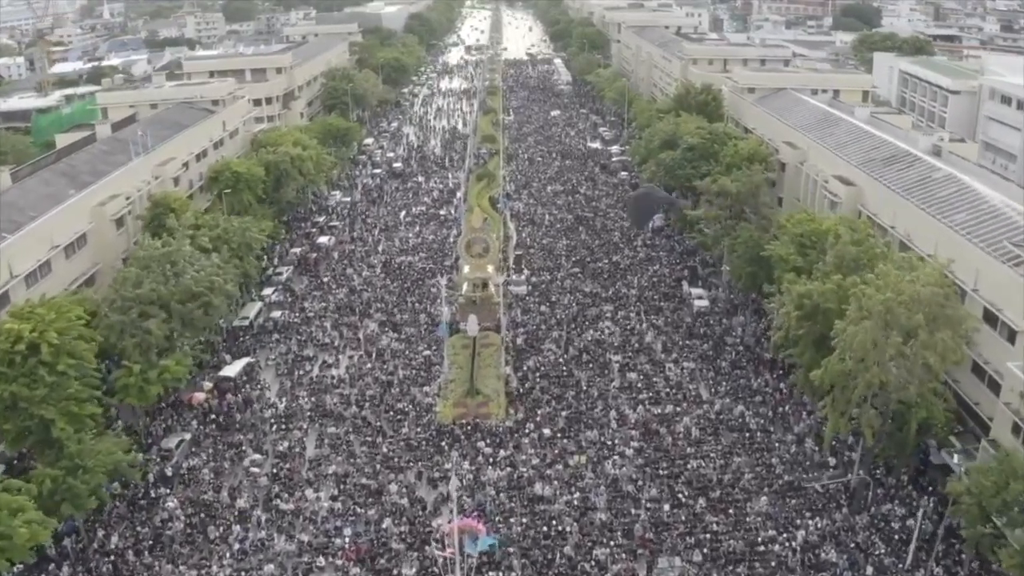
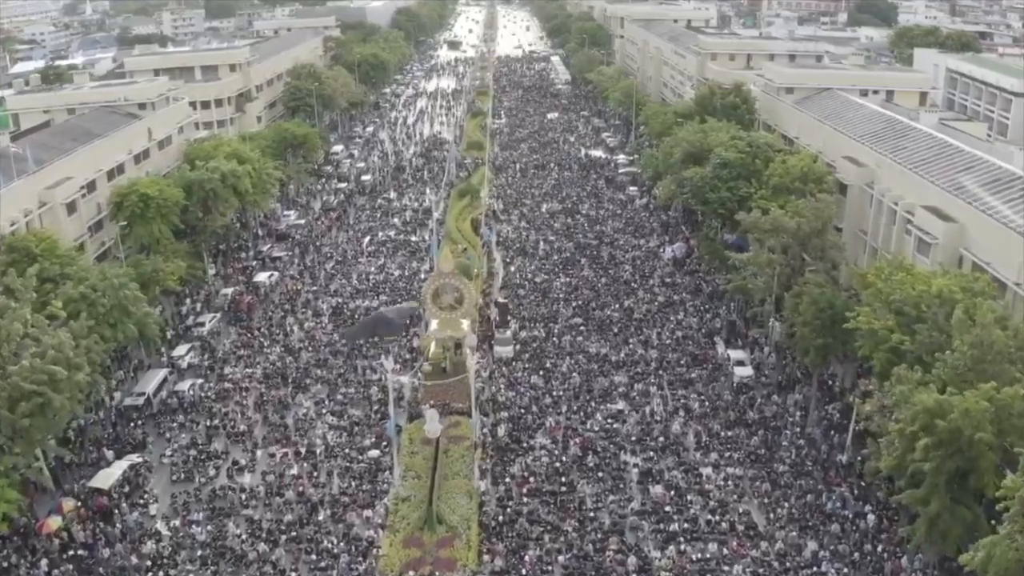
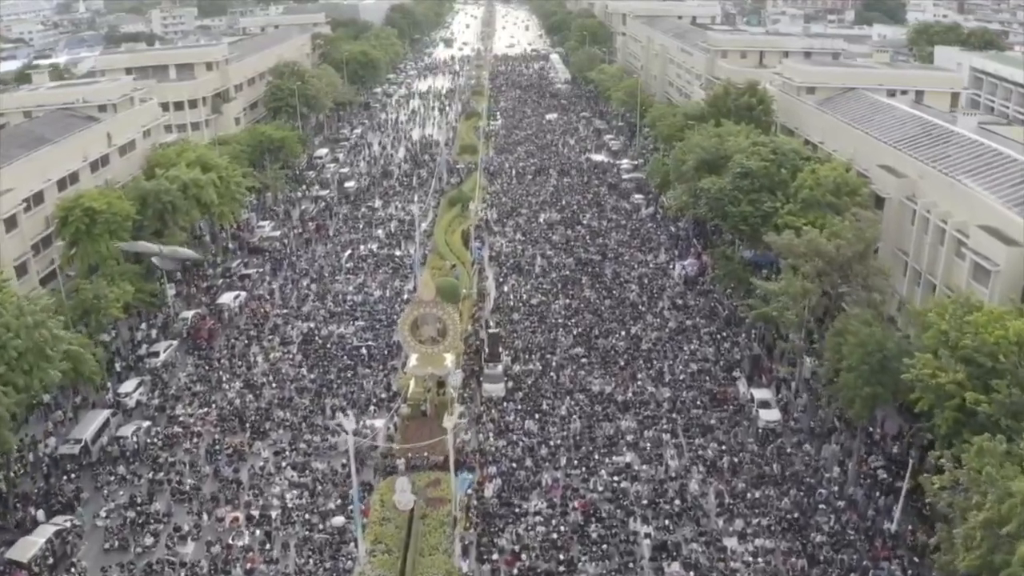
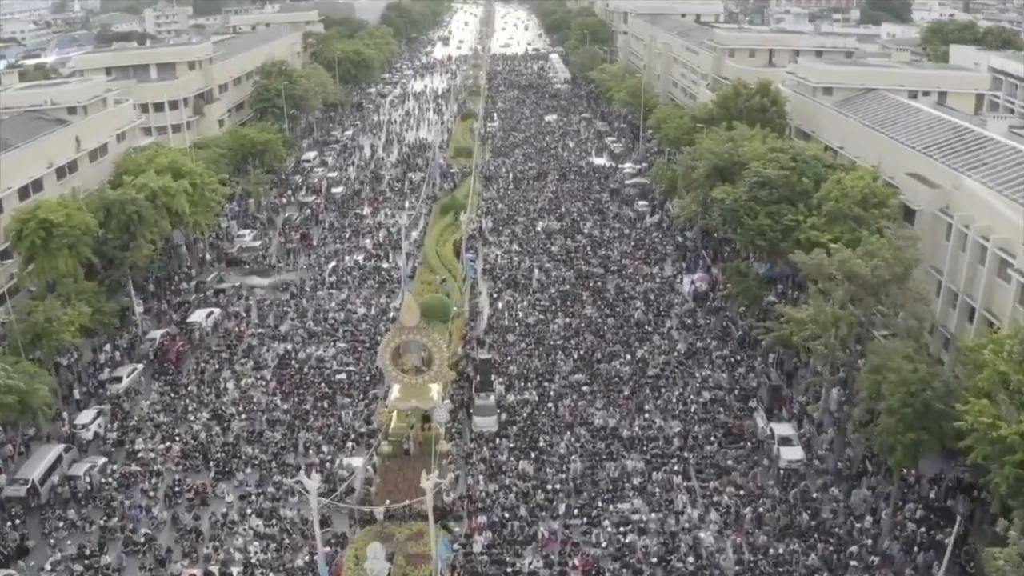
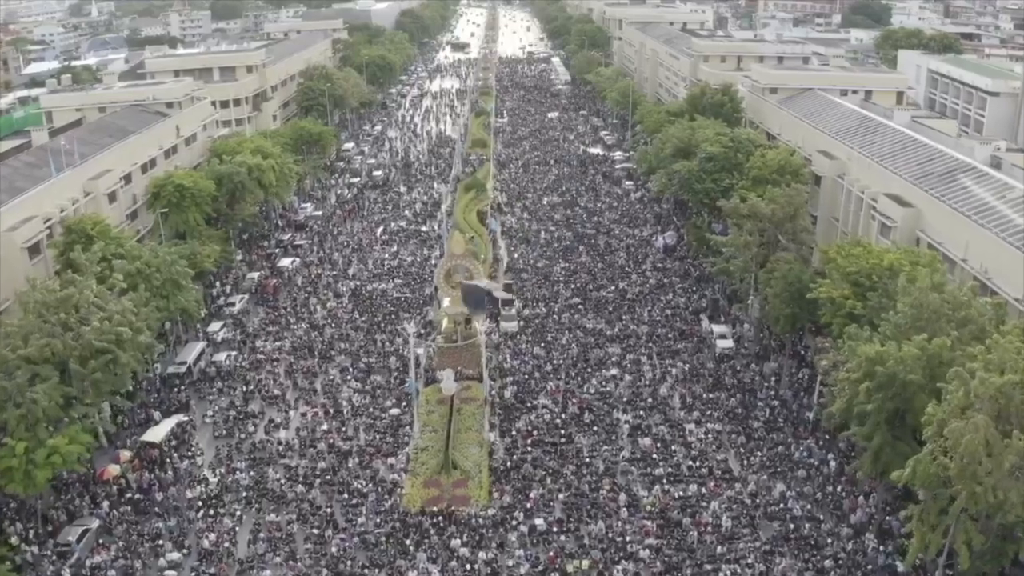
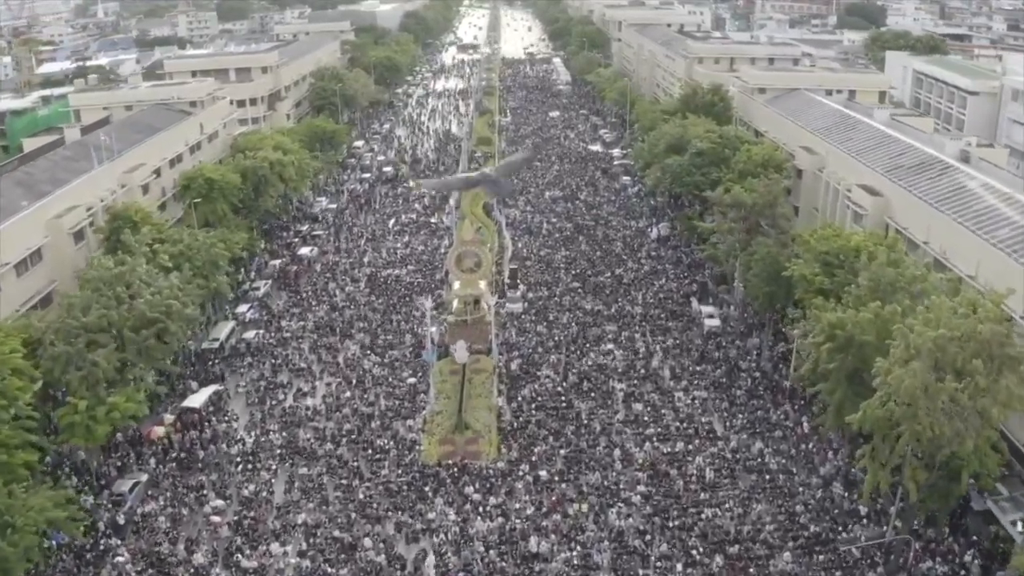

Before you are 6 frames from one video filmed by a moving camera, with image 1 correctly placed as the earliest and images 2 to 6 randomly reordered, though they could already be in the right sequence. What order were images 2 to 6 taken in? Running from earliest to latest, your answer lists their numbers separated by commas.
6, 5, 2, 3, 4
